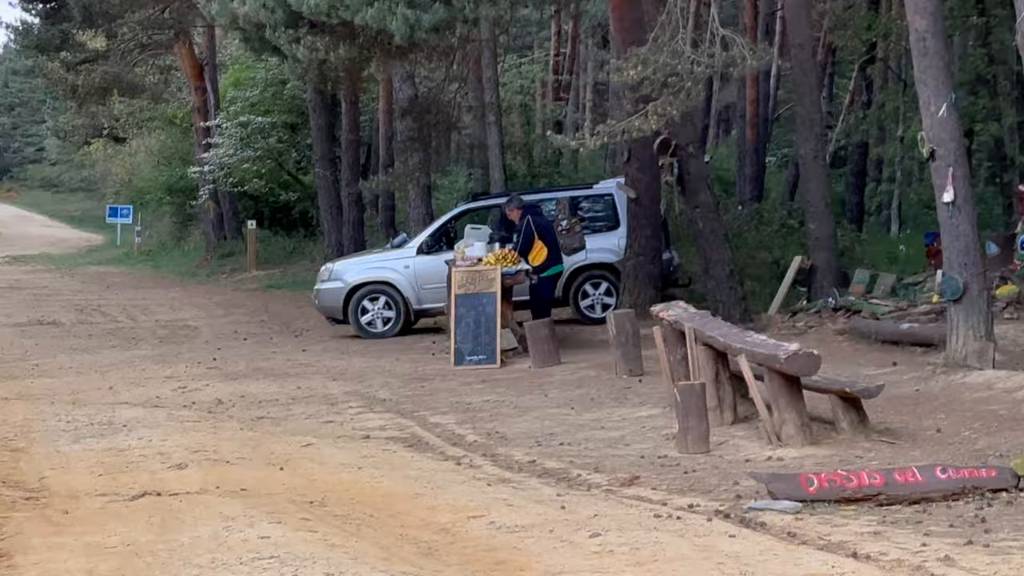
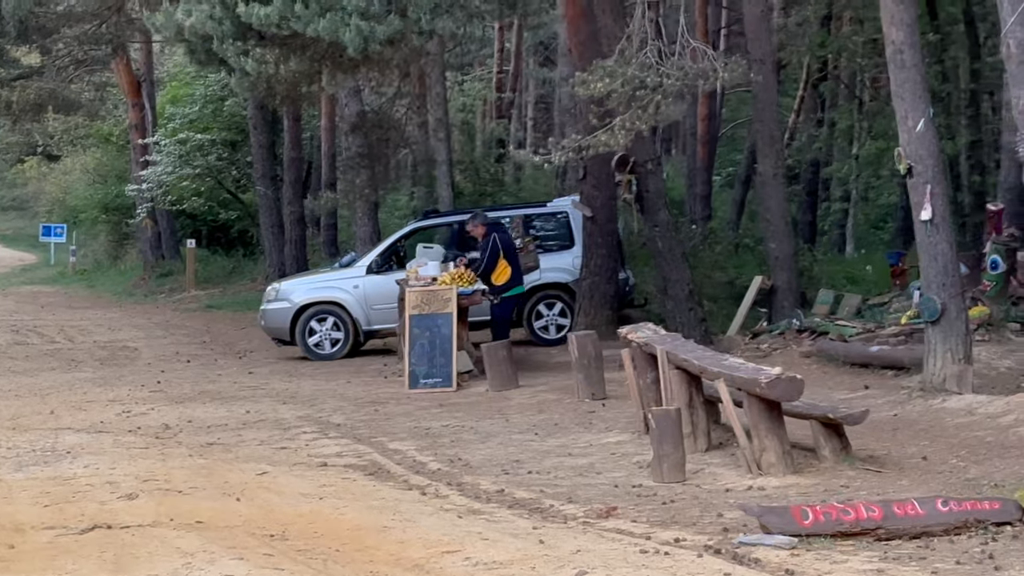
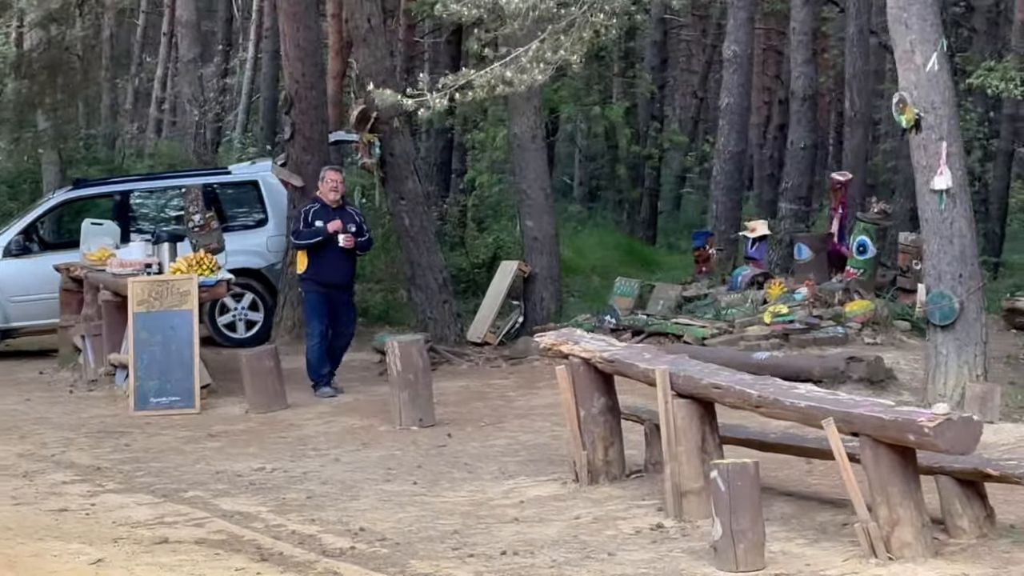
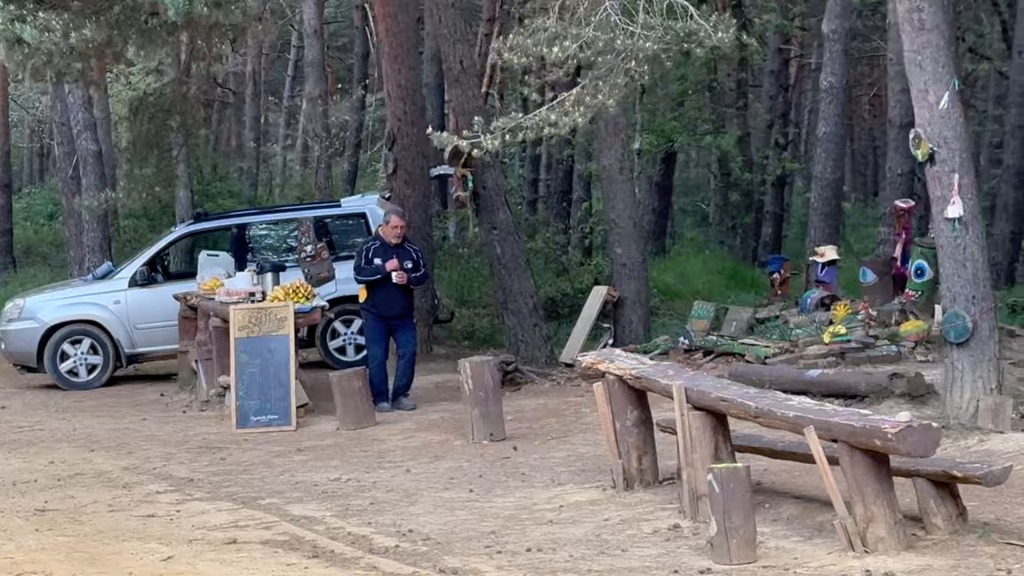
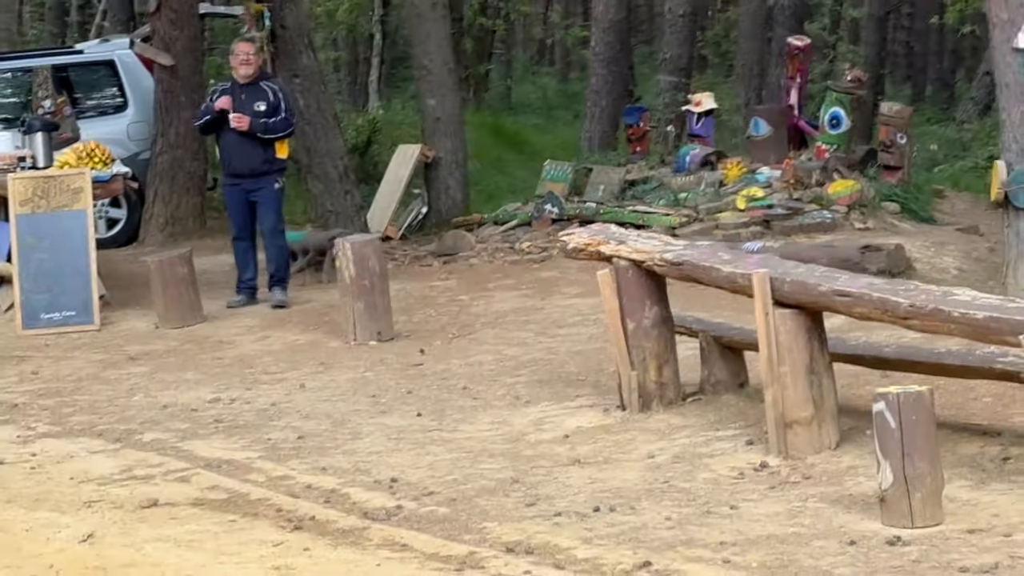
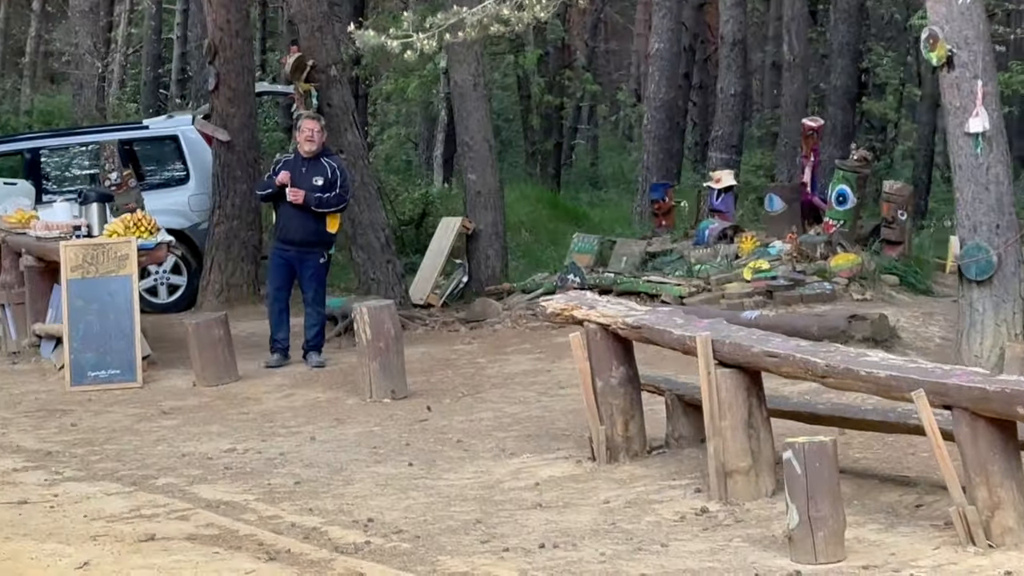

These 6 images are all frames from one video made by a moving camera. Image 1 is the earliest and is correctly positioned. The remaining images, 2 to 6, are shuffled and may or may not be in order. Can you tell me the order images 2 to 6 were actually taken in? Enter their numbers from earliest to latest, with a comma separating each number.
2, 4, 3, 6, 5
